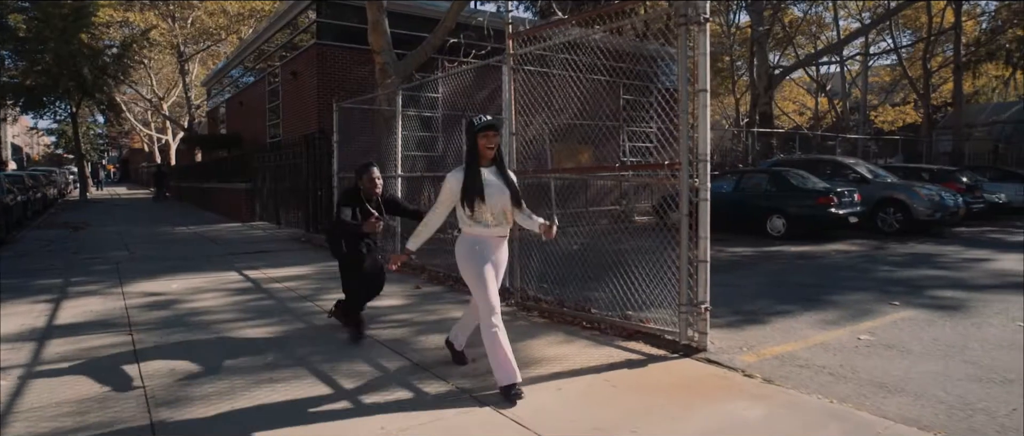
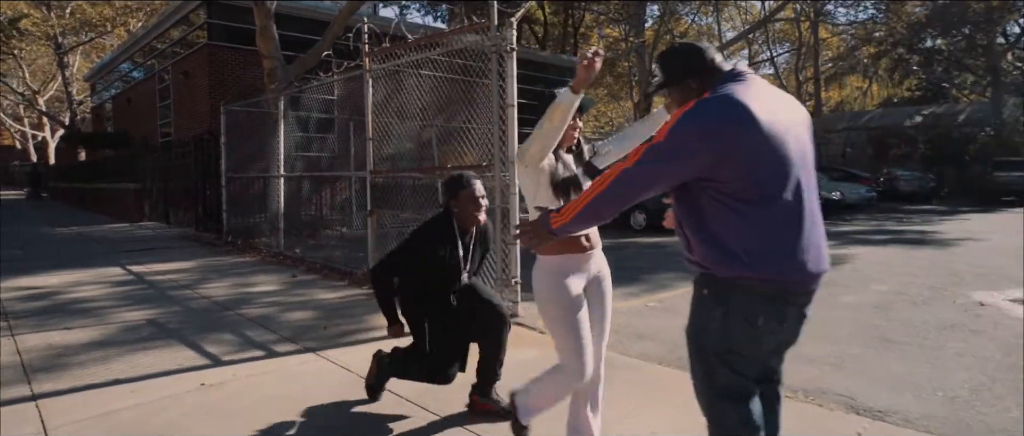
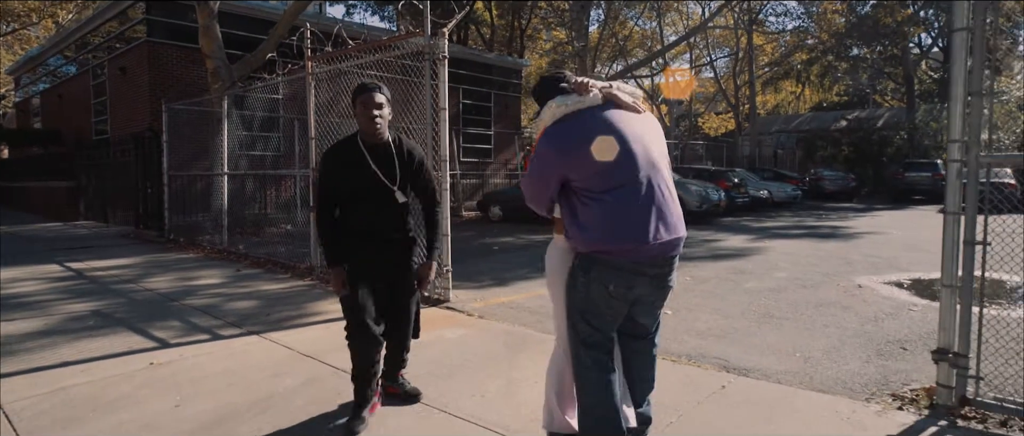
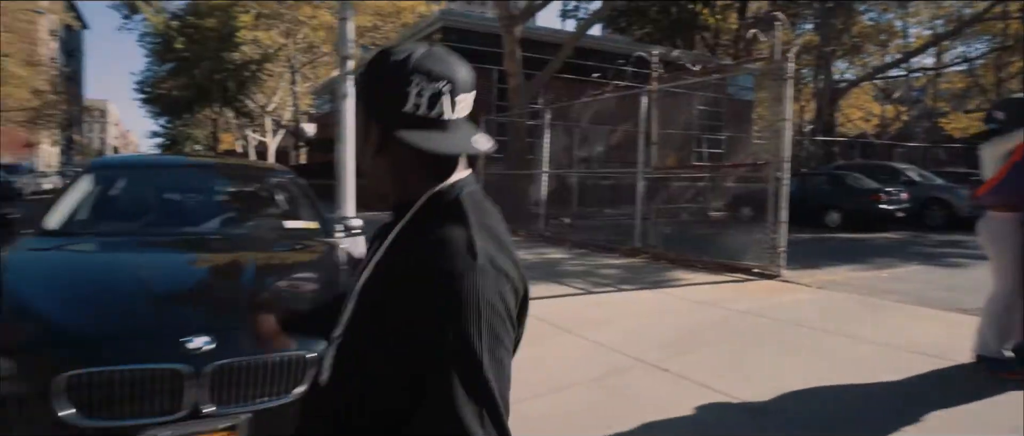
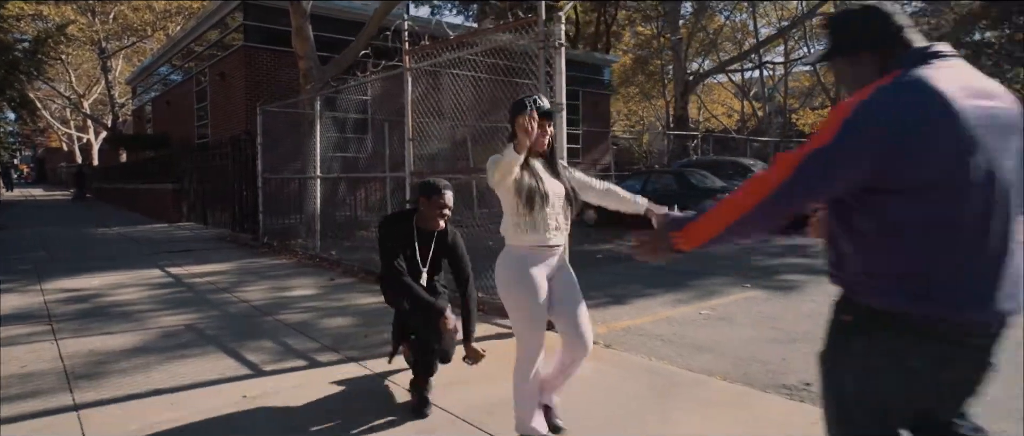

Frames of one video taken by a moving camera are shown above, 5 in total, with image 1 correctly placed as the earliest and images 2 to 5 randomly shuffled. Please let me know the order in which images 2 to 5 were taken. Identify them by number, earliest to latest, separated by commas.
5, 2, 3, 4
